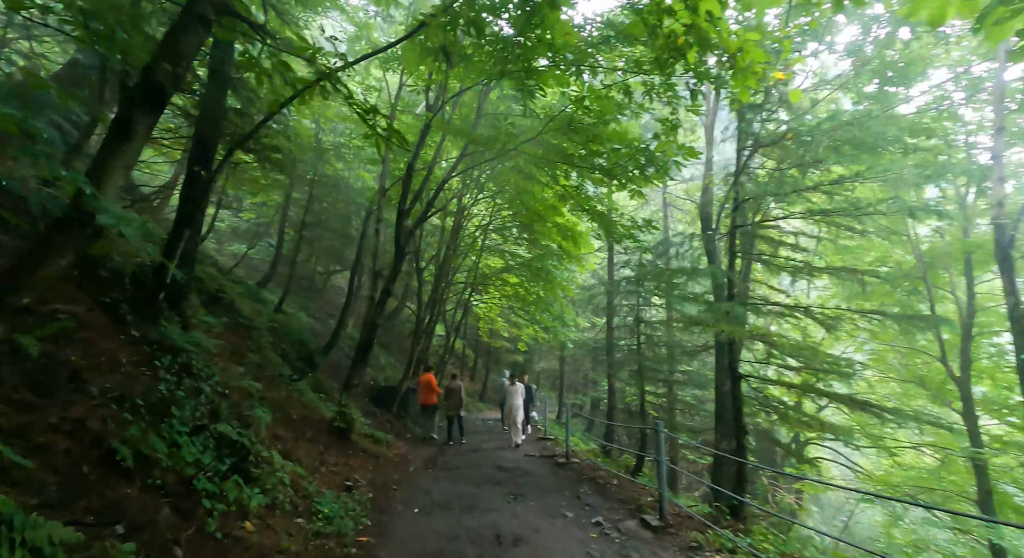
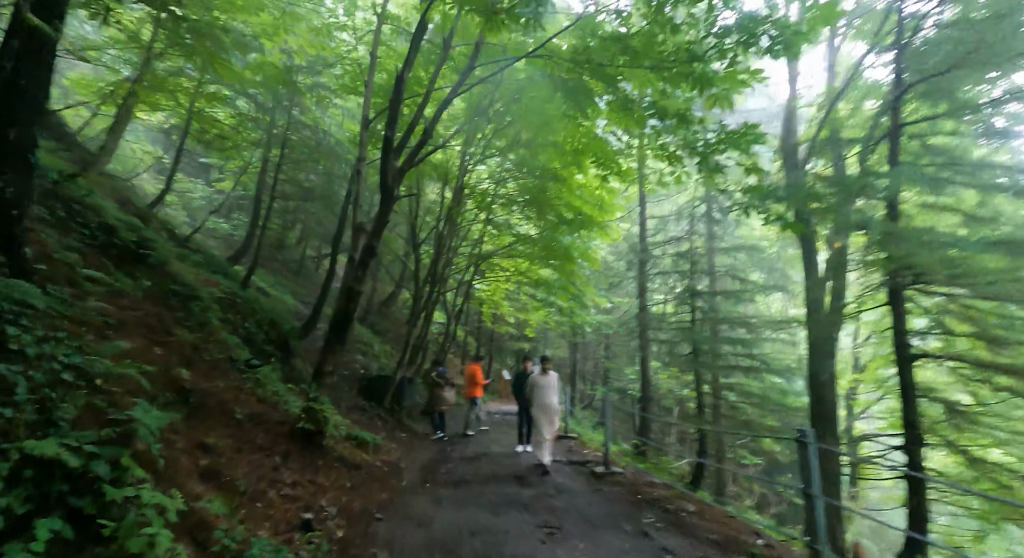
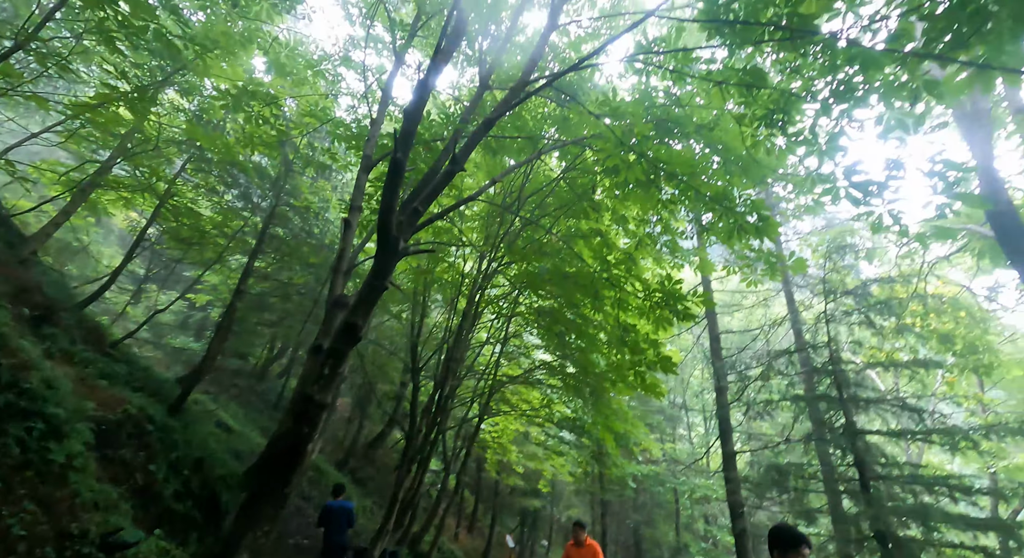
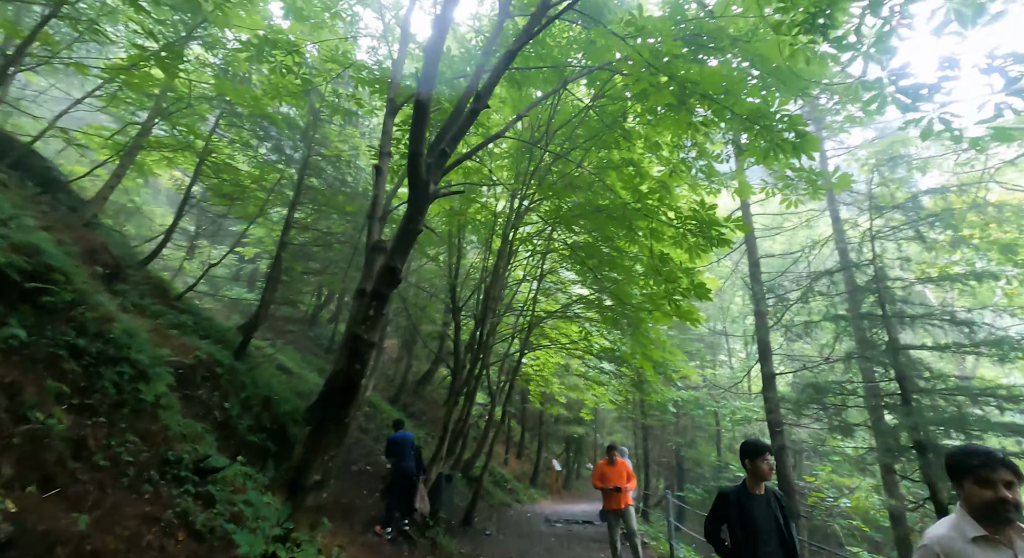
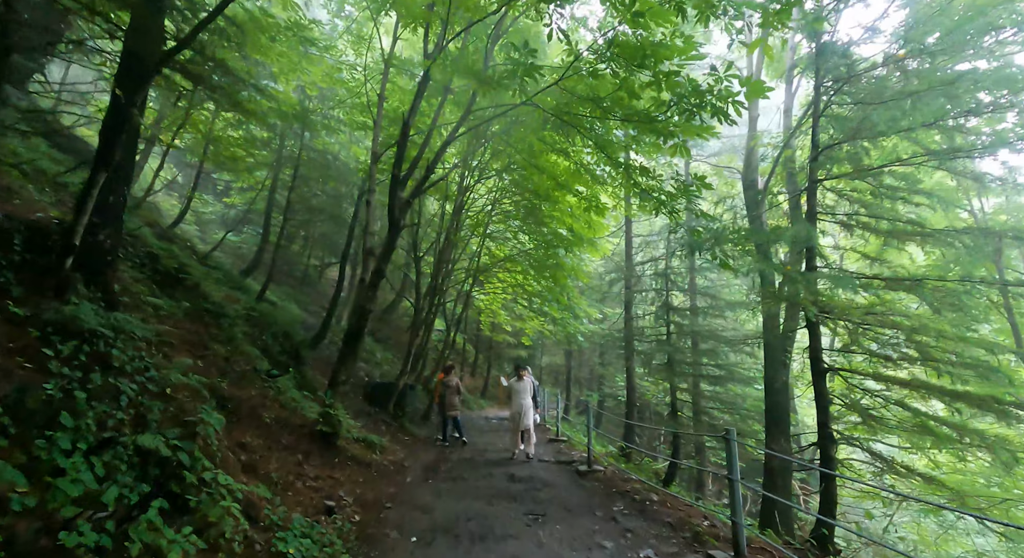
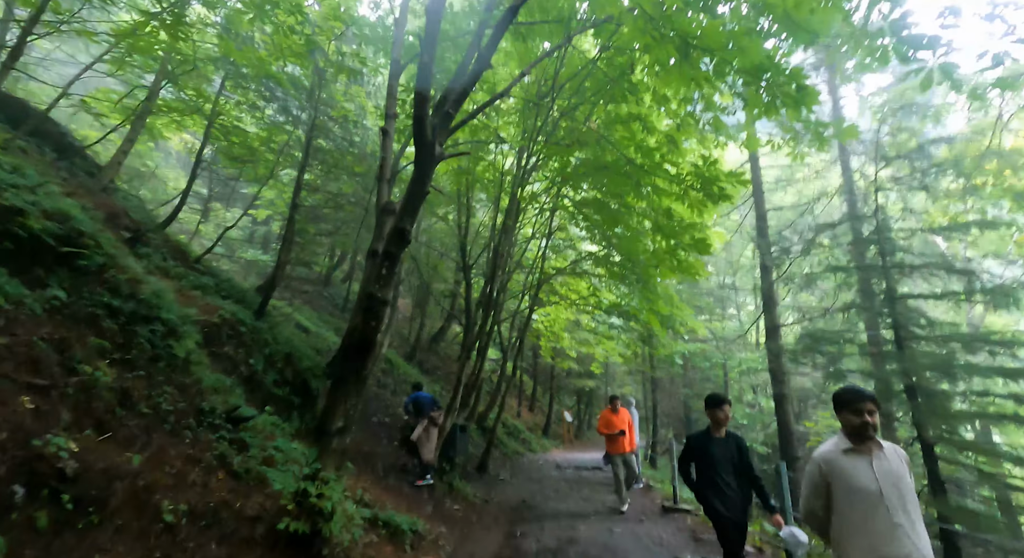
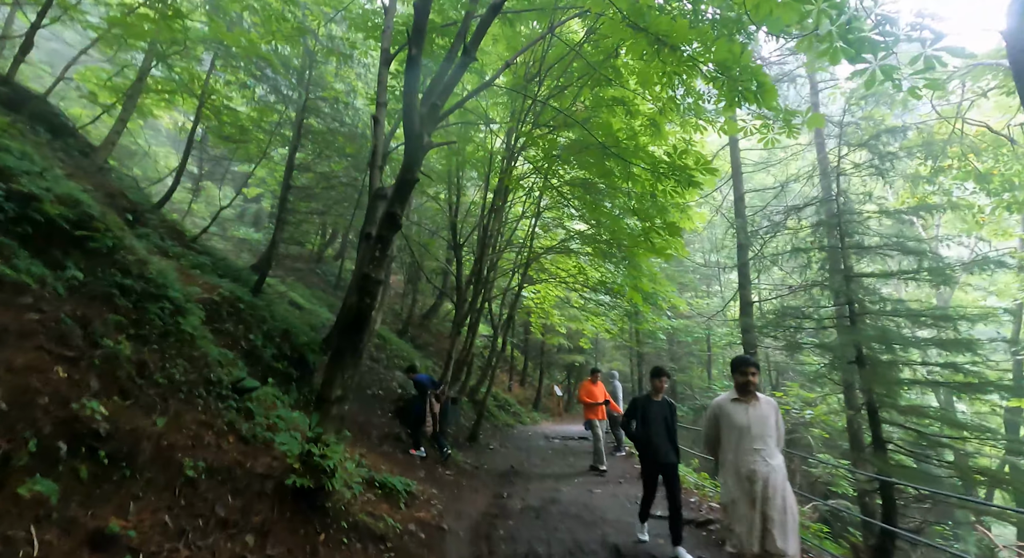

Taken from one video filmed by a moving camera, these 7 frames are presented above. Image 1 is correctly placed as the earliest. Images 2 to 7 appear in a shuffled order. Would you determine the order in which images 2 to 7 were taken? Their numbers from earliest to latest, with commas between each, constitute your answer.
5, 2, 7, 6, 4, 3
